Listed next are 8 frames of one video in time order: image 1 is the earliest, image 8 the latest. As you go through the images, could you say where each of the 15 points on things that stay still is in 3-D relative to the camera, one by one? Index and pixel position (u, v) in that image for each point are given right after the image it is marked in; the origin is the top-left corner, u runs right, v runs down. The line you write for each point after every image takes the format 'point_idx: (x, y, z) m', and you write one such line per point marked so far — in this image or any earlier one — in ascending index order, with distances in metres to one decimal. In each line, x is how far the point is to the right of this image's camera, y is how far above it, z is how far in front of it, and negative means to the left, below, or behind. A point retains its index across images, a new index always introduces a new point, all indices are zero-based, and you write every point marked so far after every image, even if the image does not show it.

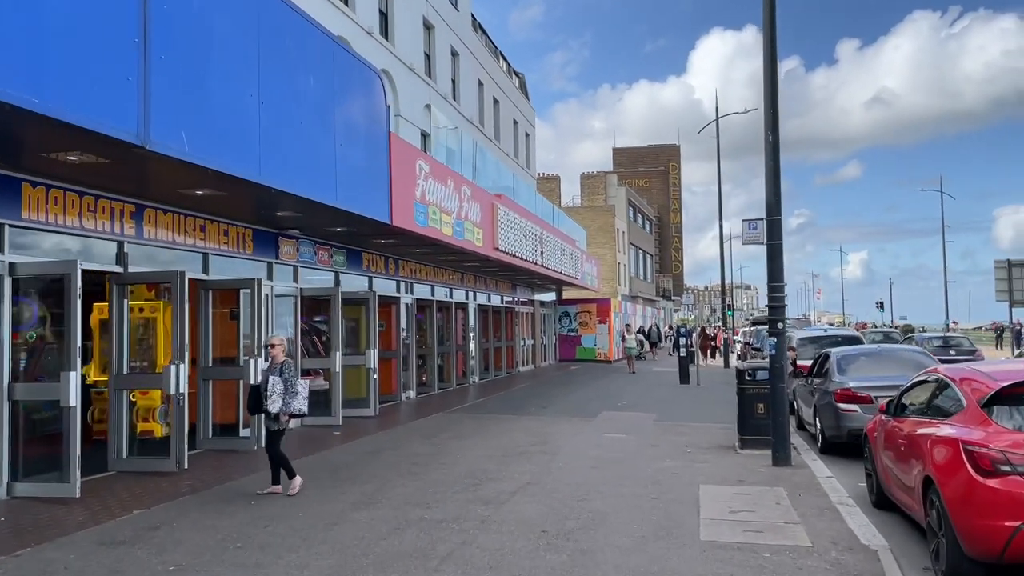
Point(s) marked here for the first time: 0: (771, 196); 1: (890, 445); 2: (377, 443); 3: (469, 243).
0: (+3.1, +1.1, +10.3) m
1: (+3.4, -1.4, +7.8) m
2: (-1.8, -2.1, +11.9) m
3: (-0.8, +0.8, +16.3) m
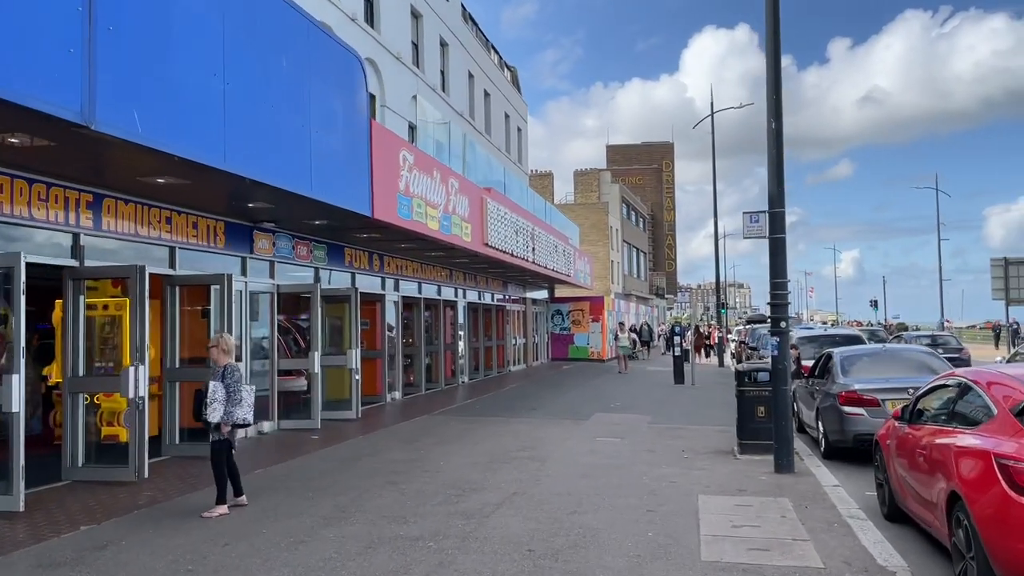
0: (+2.9, +1.1, +9.7) m
1: (+3.3, -1.4, +7.2) m
2: (-2.0, -2.1, +11.3) m
3: (-1.0, +0.9, +15.7) m
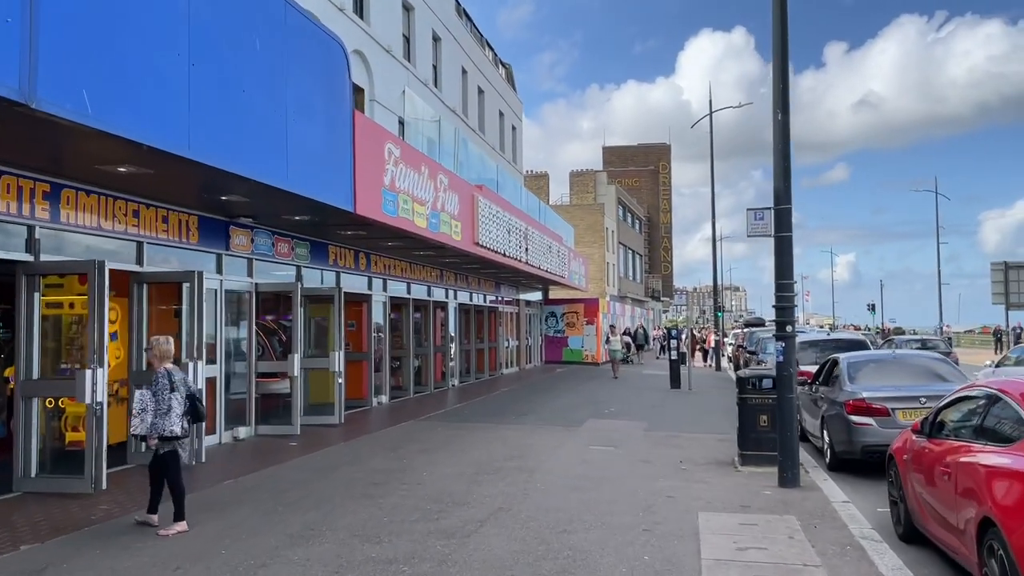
0: (+2.8, +1.1, +9.2) m
1: (+3.1, -1.4, +6.7) m
2: (-2.2, -2.1, +10.7) m
3: (-1.1, +0.9, +15.1) m
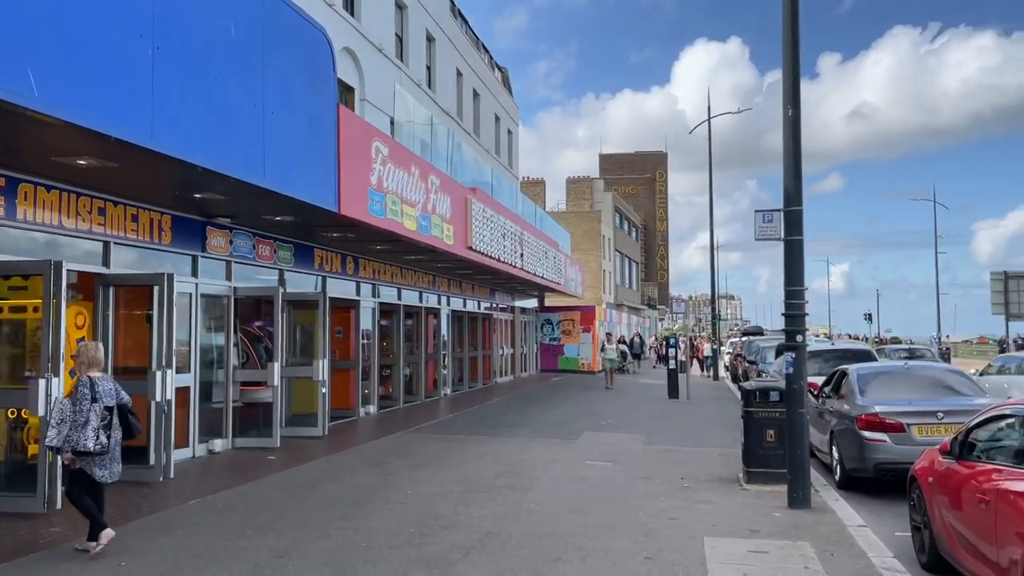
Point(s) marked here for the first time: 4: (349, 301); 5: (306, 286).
0: (+2.7, +1.0, +8.6) m
1: (+3.1, -1.4, +6.1) m
2: (-2.3, -2.1, +10.1) m
3: (-1.2, +0.8, +14.5) m
4: (-2.9, -0.2, +15.5) m
5: (-3.2, 0.0, +13.6) m
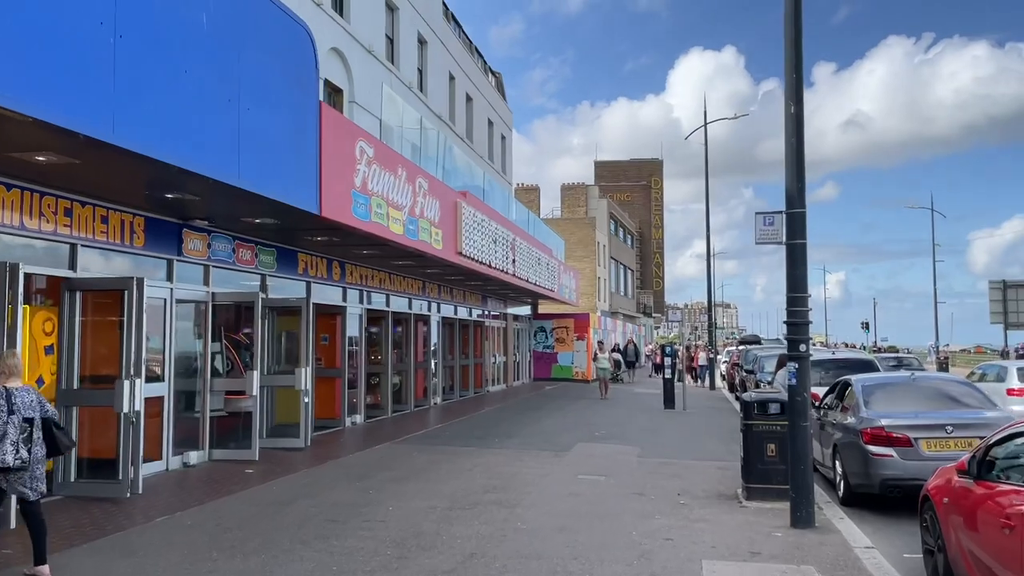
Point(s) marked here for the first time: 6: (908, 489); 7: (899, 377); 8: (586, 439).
0: (+2.6, +1.0, +8.2) m
1: (+3.0, -1.5, +5.6) m
2: (-2.4, -2.2, +9.6) m
3: (-1.4, +0.7, +14.0) m
4: (-3.0, -0.3, +15.0) m
5: (-3.3, -0.1, +13.1) m
6: (+4.0, -2.0, +8.9) m
7: (+4.7, -1.1, +10.7) m
8: (+1.2, -2.5, +14.2) m
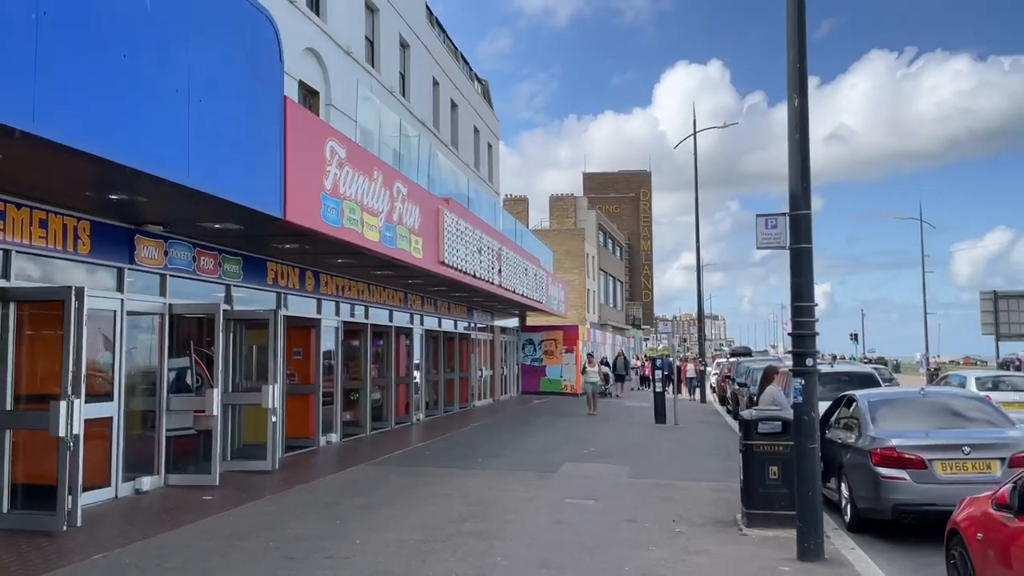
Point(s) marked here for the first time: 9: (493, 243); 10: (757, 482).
0: (+2.4, +0.9, +7.5) m
1: (+2.8, -1.5, +4.9) m
2: (-2.6, -2.3, +8.8) m
3: (-1.6, +0.5, +13.3) m
4: (-3.3, -0.5, +14.3) m
5: (-3.6, -0.2, +12.3) m
6: (+3.8, -2.1, +8.1) m
7: (+4.5, -1.2, +10.0) m
8: (+0.9, -2.6, +13.5) m
9: (-0.4, +1.0, +19.8) m
10: (+2.4, -1.9, +8.4) m
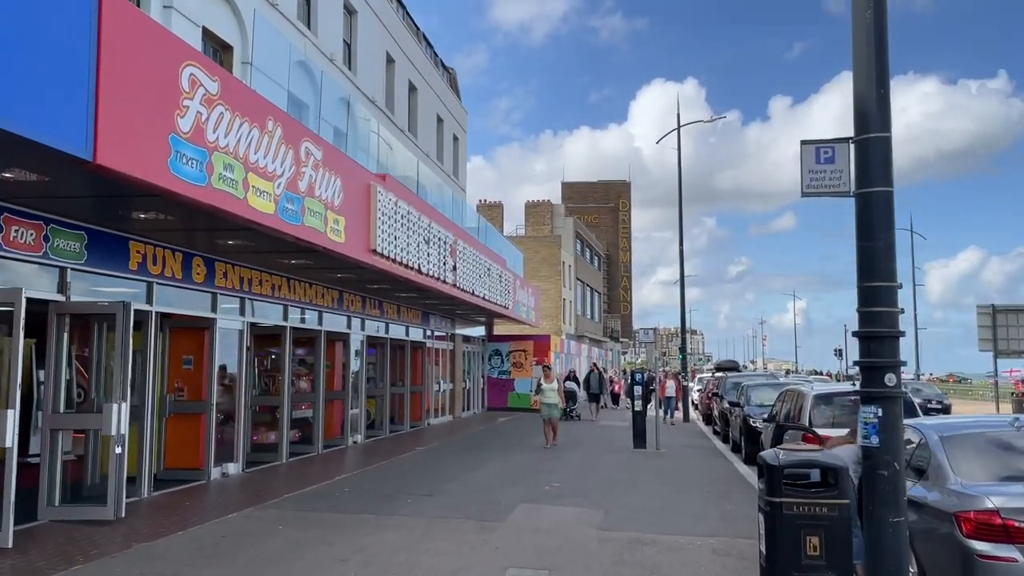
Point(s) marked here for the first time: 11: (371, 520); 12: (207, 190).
0: (+1.9, +1.1, +4.7) m
1: (+2.3, -1.3, +2.1) m
2: (-3.2, -2.1, +5.8) m
3: (-2.3, +0.6, +10.4) m
4: (-4.0, -0.4, +11.3) m
5: (-4.3, -0.1, +9.4) m
6: (+3.2, -2.0, +5.3) m
7: (+3.9, -1.1, +7.2) m
8: (+0.2, -2.6, +10.6) m
9: (-1.3, +1.0, +16.9) m
10: (+1.8, -1.7, +5.6) m
11: (-1.5, -2.4, +9.1) m
12: (-2.7, +0.9, +7.8) m
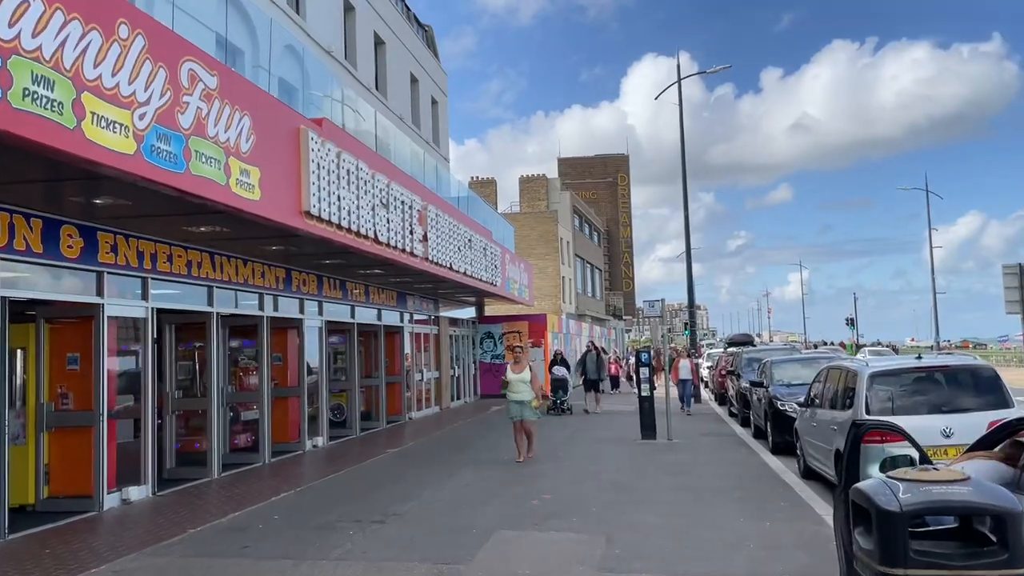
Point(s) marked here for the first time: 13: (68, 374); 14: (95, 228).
0: (+1.5, +1.4, +2.2) m
1: (+2.0, -1.1, -0.4) m
2: (-3.4, -2.0, +3.4) m
3: (-2.7, +0.9, +7.9) m
4: (-4.3, -0.2, +8.8) m
5: (-4.6, +0.1, +6.9) m
6: (+3.0, -1.6, +2.9) m
7: (+3.6, -0.7, +4.8) m
8: (0.0, -2.2, +8.1) m
9: (-1.6, +1.5, +14.4) m
10: (+1.5, -1.4, +3.1) m
11: (-1.7, -2.1, +6.7) m
12: (-3.1, +1.1, +5.3) m
13: (-4.6, -0.9, +9.1) m
14: (-4.2, +0.6, +8.9) m
